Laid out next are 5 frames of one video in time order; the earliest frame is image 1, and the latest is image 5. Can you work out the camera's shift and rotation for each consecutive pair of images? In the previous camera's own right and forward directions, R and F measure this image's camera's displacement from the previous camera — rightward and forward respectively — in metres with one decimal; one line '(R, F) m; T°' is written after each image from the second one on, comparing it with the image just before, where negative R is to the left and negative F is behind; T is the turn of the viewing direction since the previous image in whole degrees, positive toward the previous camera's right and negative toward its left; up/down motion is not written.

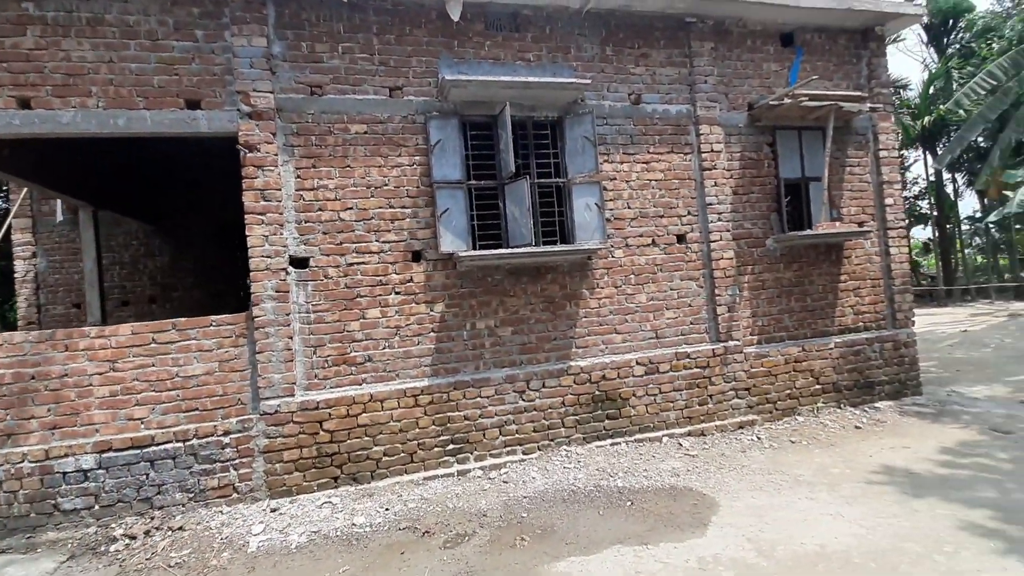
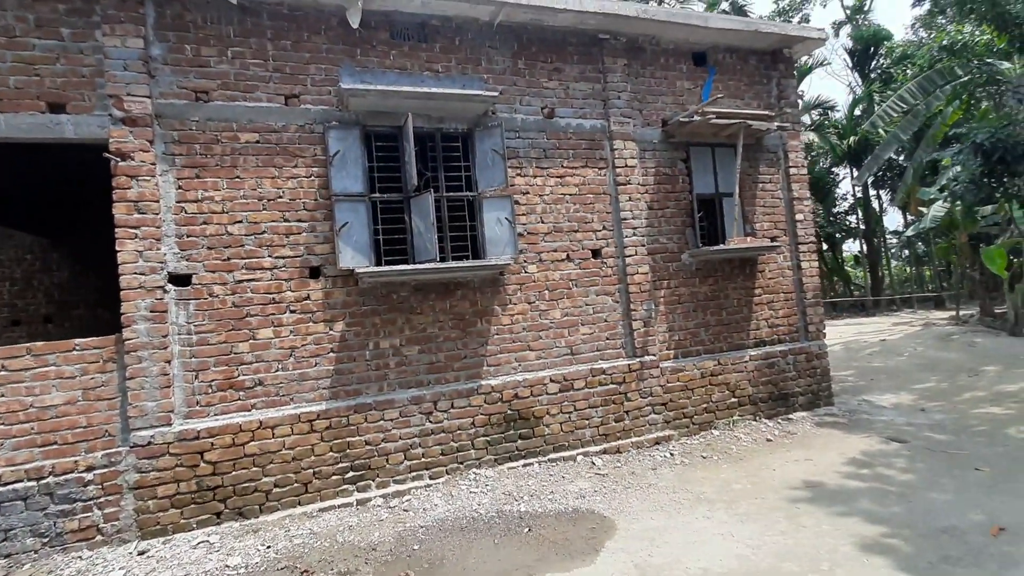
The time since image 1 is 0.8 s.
(+0.5, +0.1) m; +4°
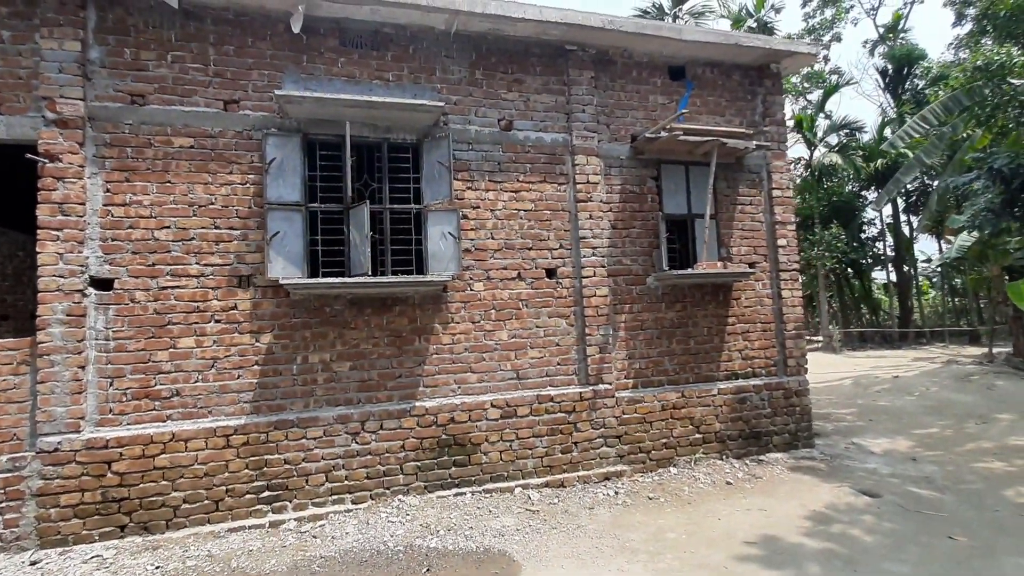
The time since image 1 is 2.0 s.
(+0.8, +0.3) m; -3°
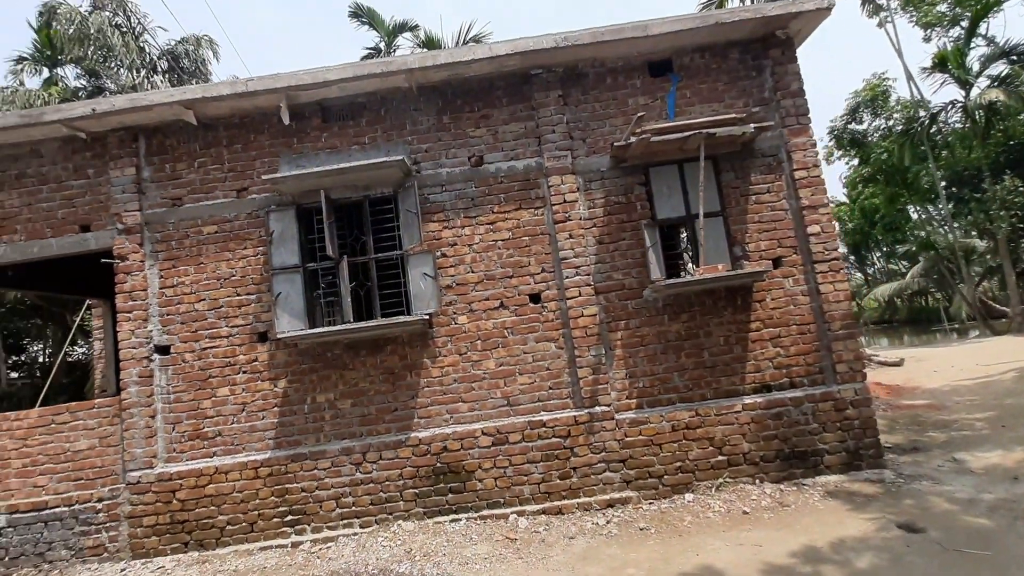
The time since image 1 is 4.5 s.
(+1.7, +0.1) m; -17°
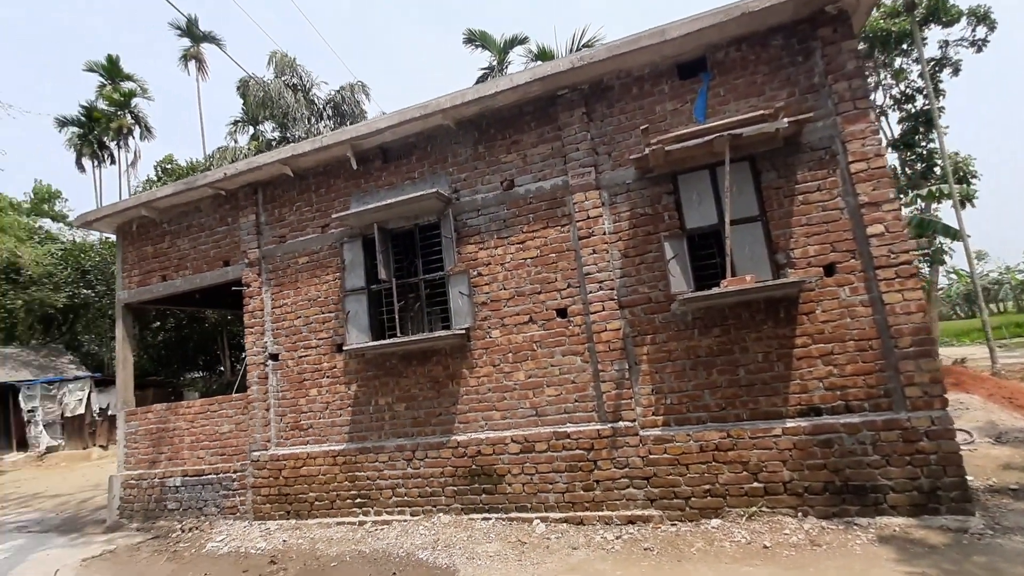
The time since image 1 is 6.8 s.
(+1.4, -0.1) m; -18°
